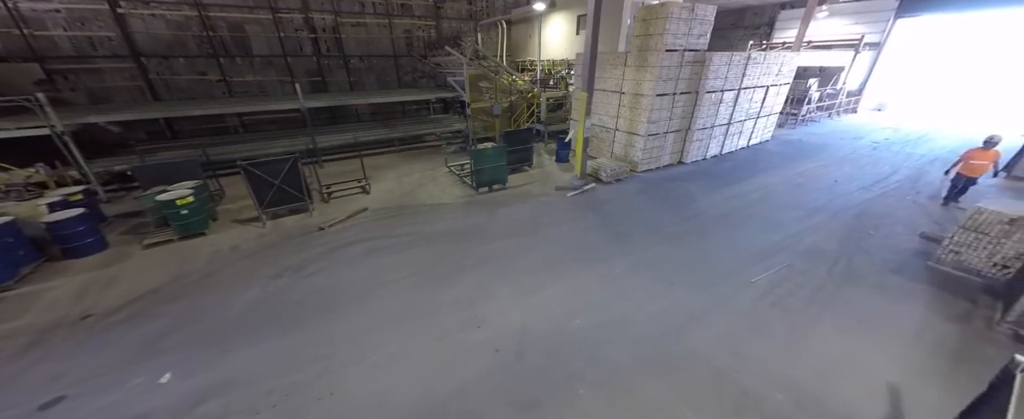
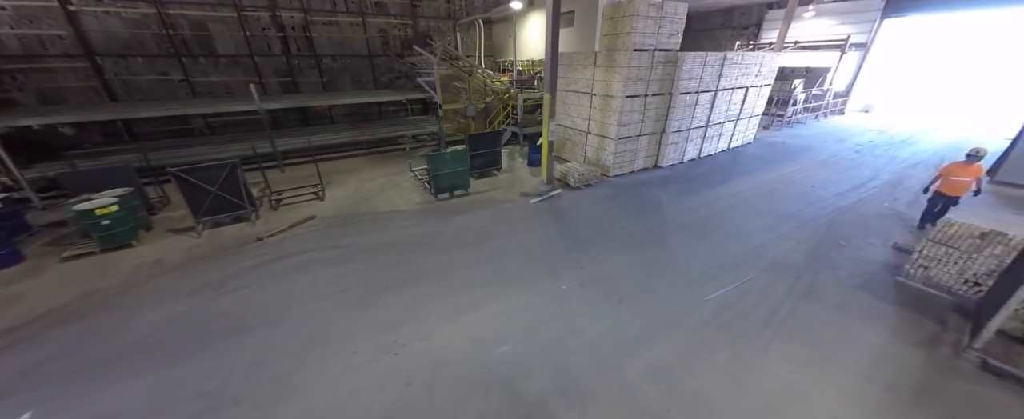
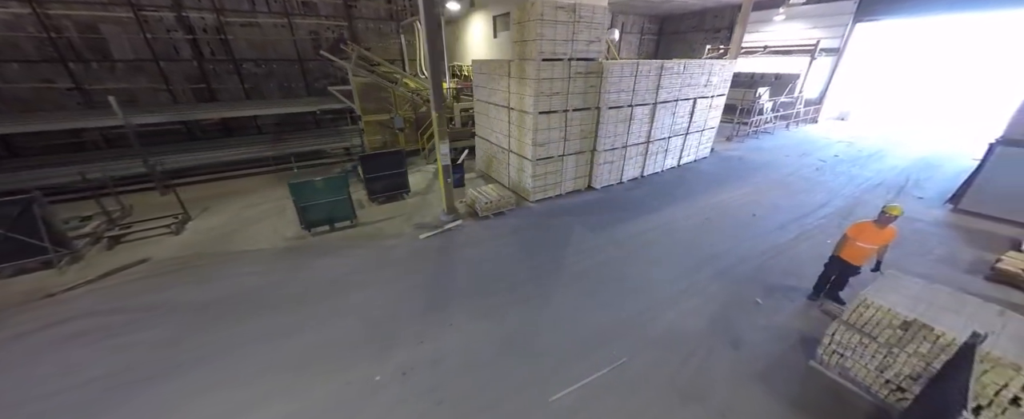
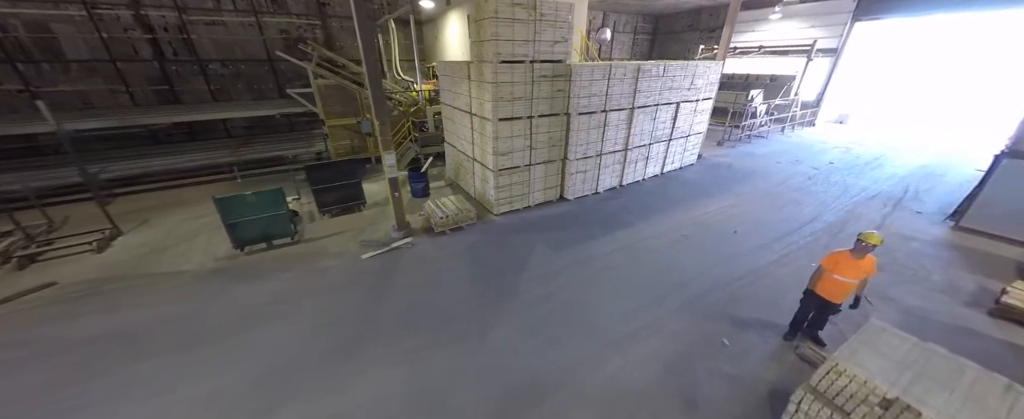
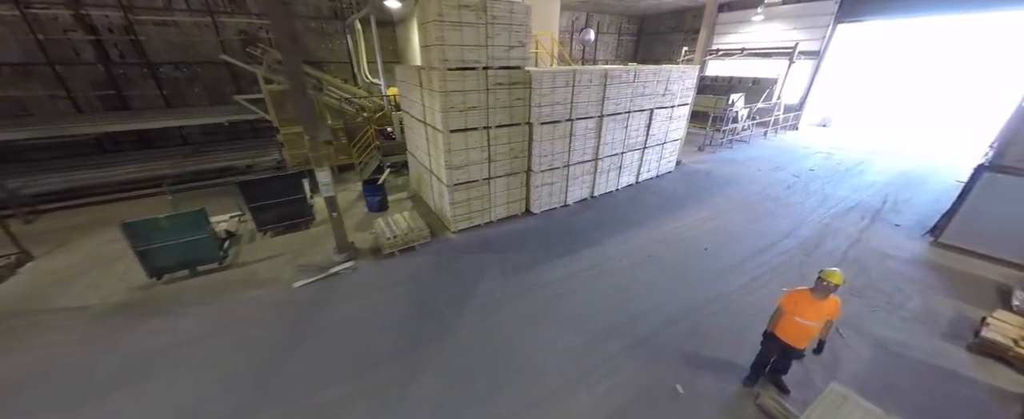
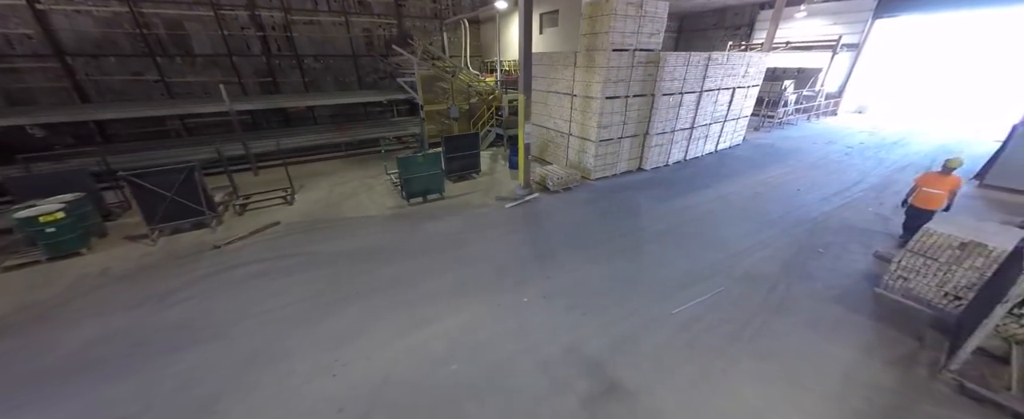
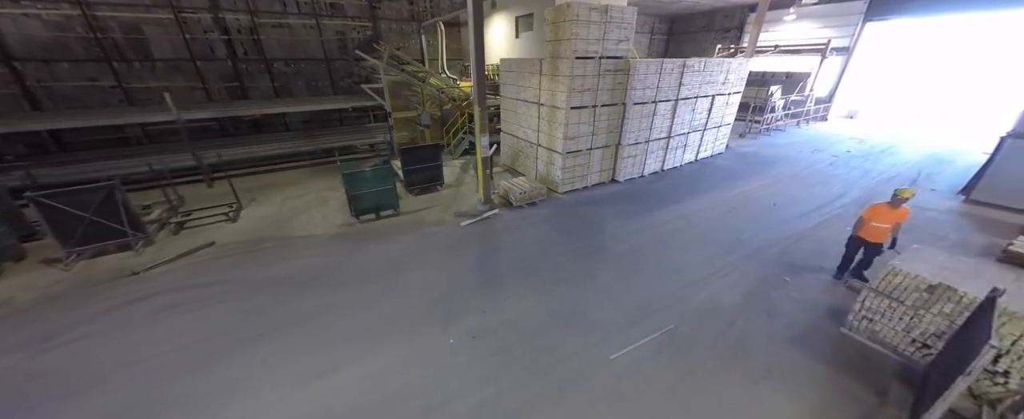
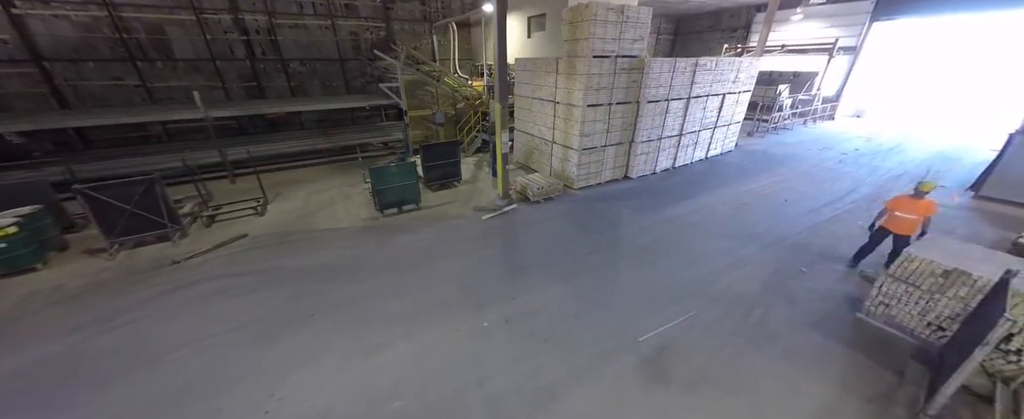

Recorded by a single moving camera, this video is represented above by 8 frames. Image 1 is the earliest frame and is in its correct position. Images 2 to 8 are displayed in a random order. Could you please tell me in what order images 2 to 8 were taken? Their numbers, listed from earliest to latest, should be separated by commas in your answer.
2, 6, 8, 7, 3, 4, 5
